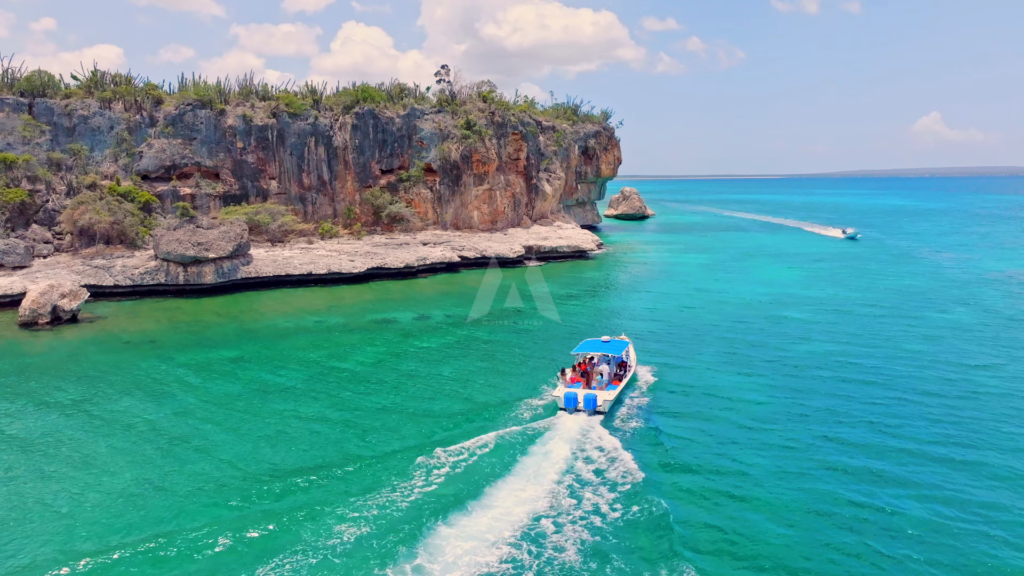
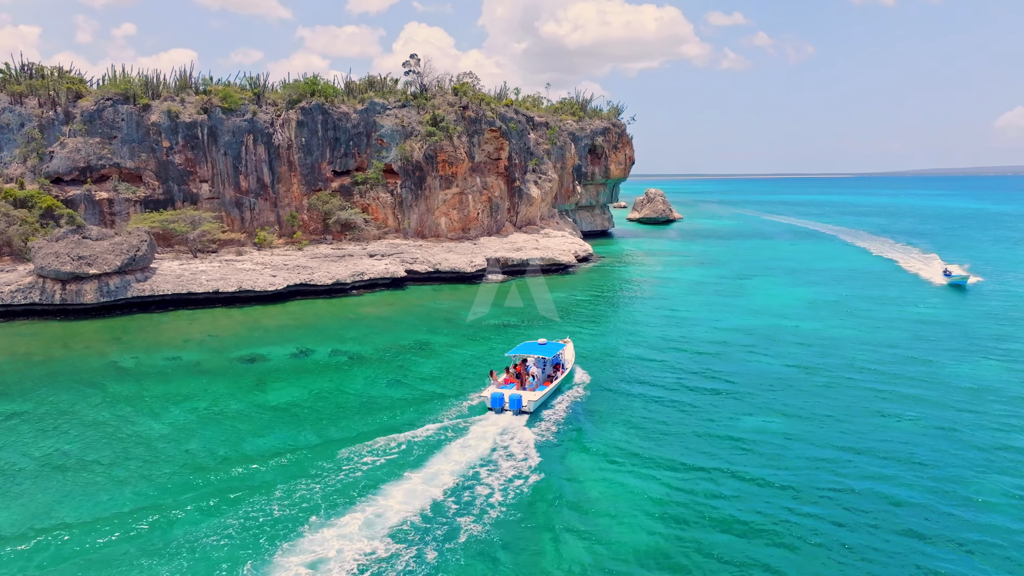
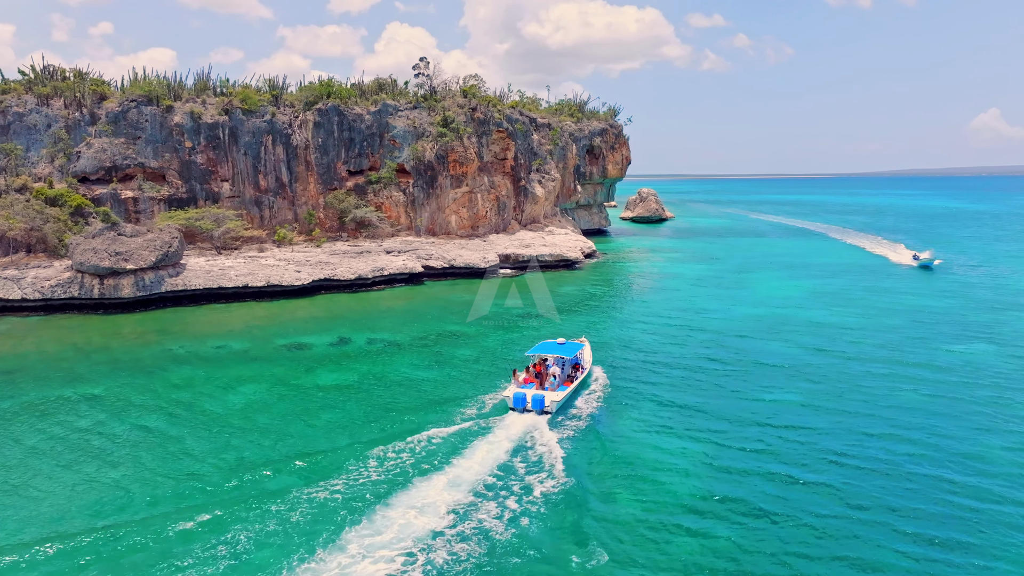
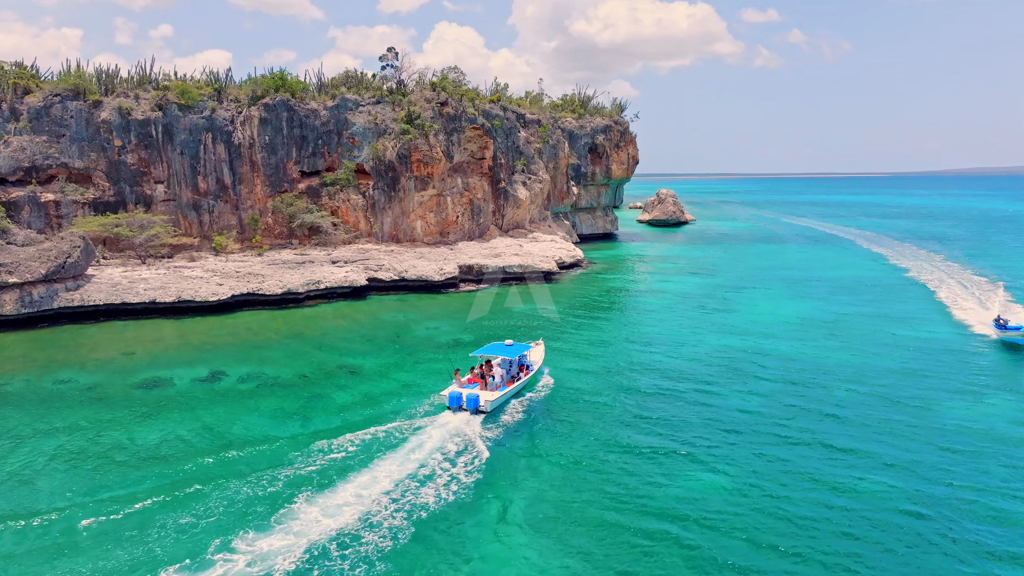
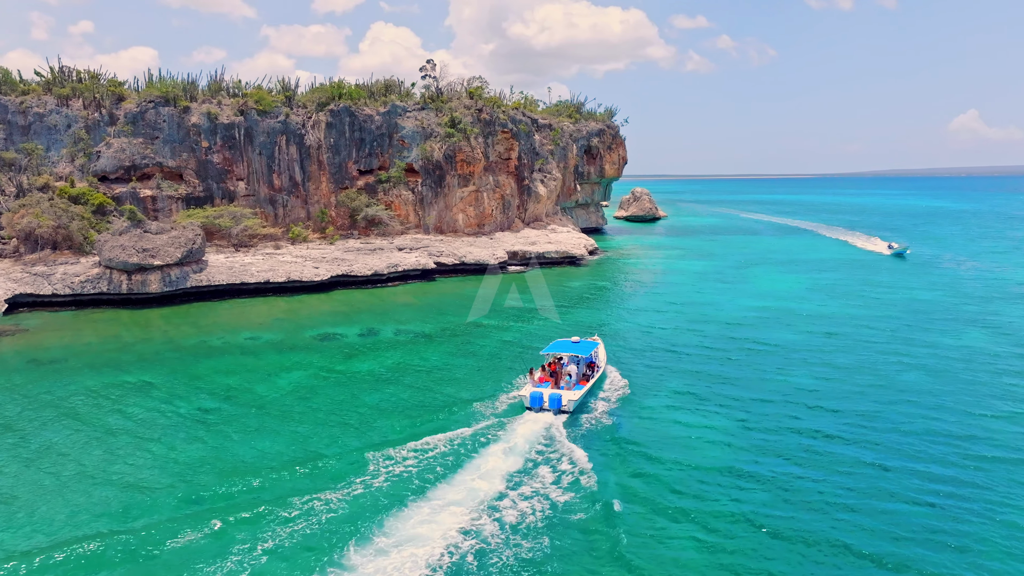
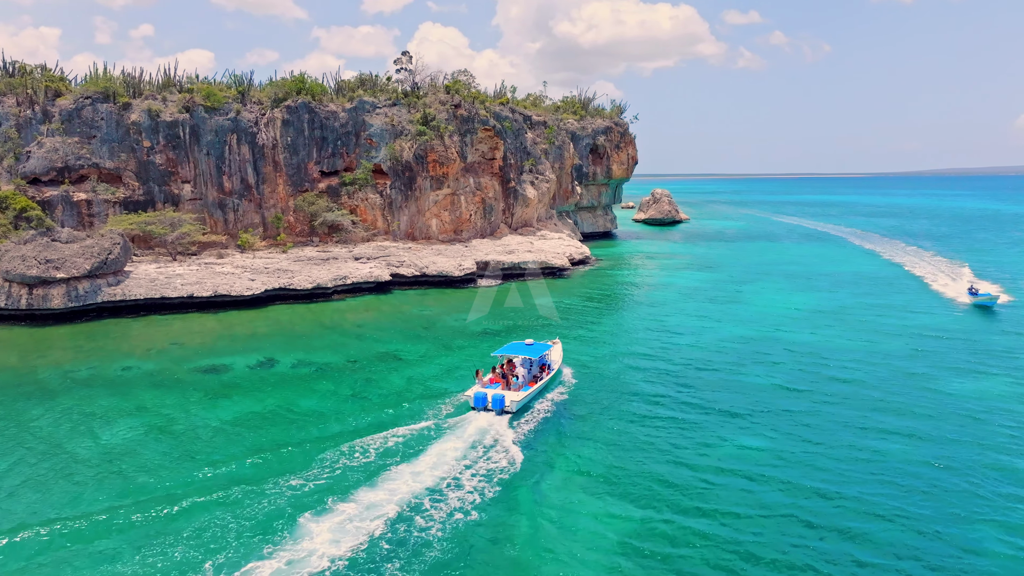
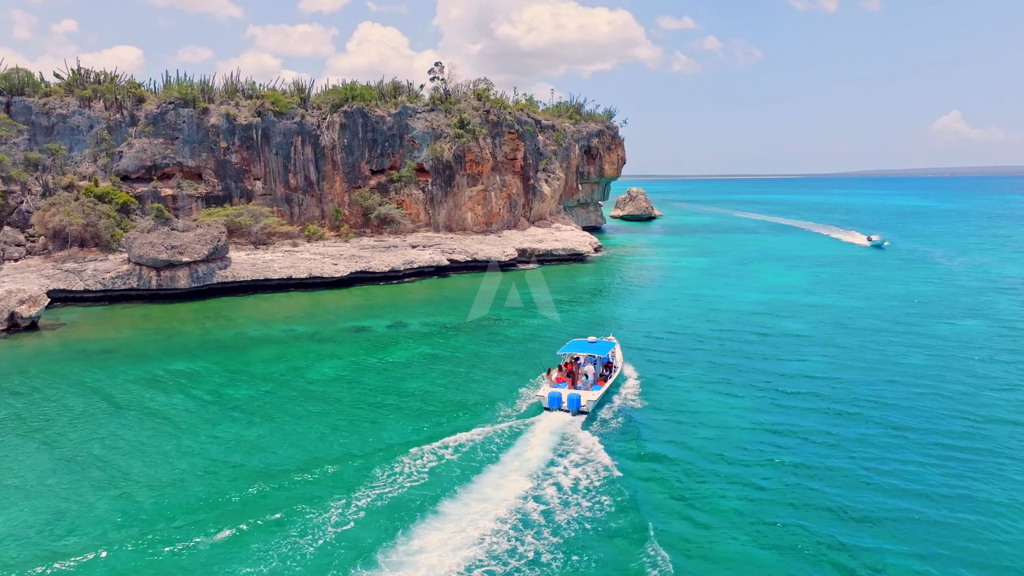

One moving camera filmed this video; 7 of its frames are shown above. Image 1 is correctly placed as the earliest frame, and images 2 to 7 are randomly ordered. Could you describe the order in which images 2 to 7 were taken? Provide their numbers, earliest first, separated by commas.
7, 5, 3, 2, 6, 4
